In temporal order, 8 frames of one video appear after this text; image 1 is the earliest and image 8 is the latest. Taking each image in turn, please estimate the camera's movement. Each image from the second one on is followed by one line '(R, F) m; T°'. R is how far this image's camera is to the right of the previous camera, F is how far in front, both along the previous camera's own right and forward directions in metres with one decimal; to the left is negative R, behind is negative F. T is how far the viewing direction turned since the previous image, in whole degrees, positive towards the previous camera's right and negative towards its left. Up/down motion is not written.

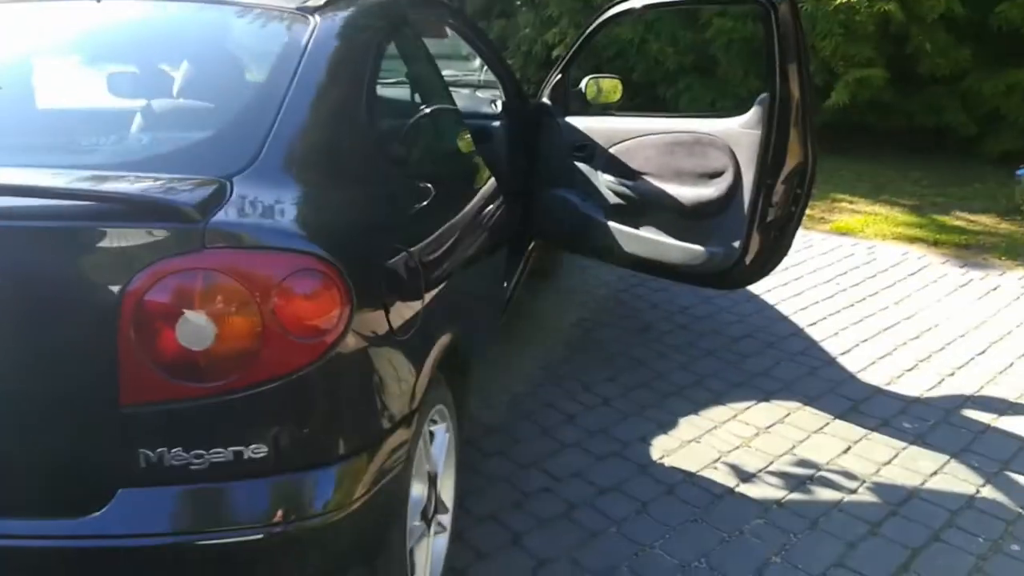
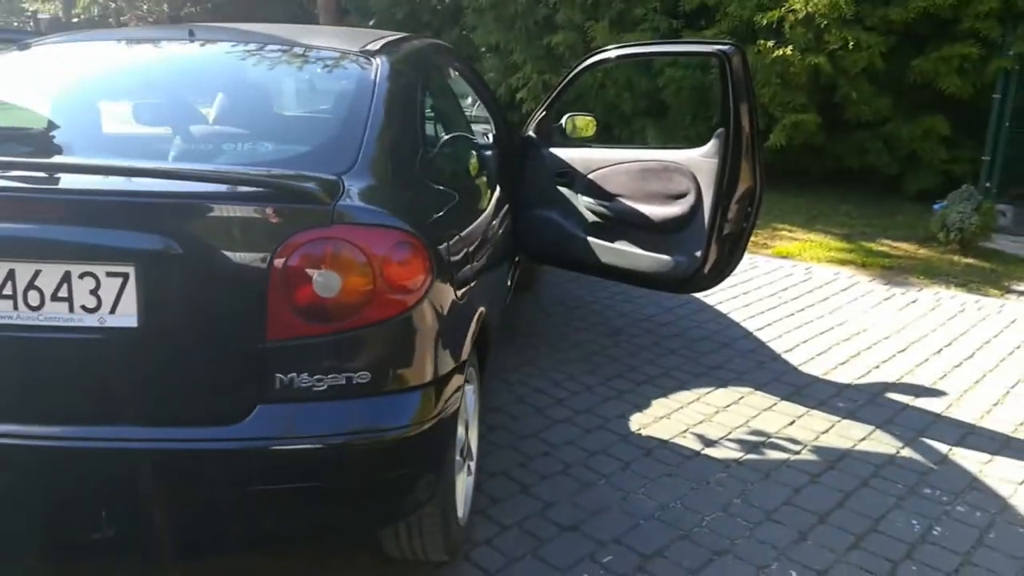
(-0.2, -0.5) m; +4°
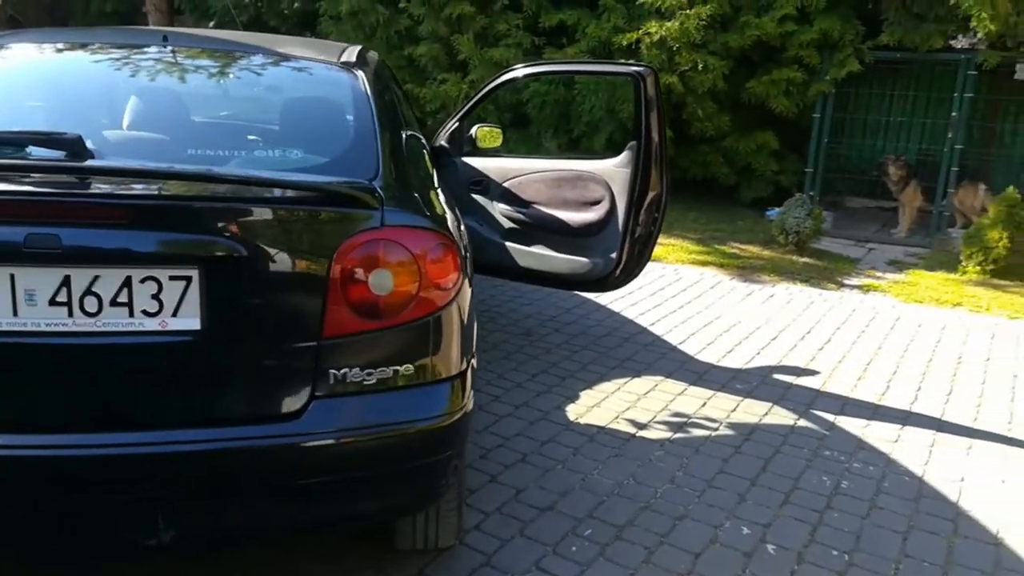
(-0.6, -0.1) m; +13°
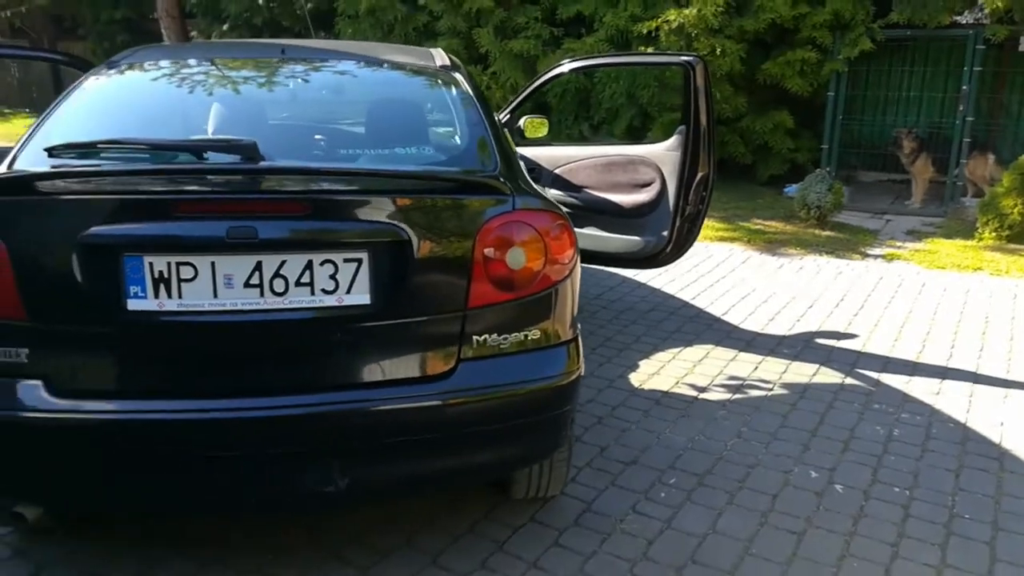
(-0.4, -0.3) m; 0°
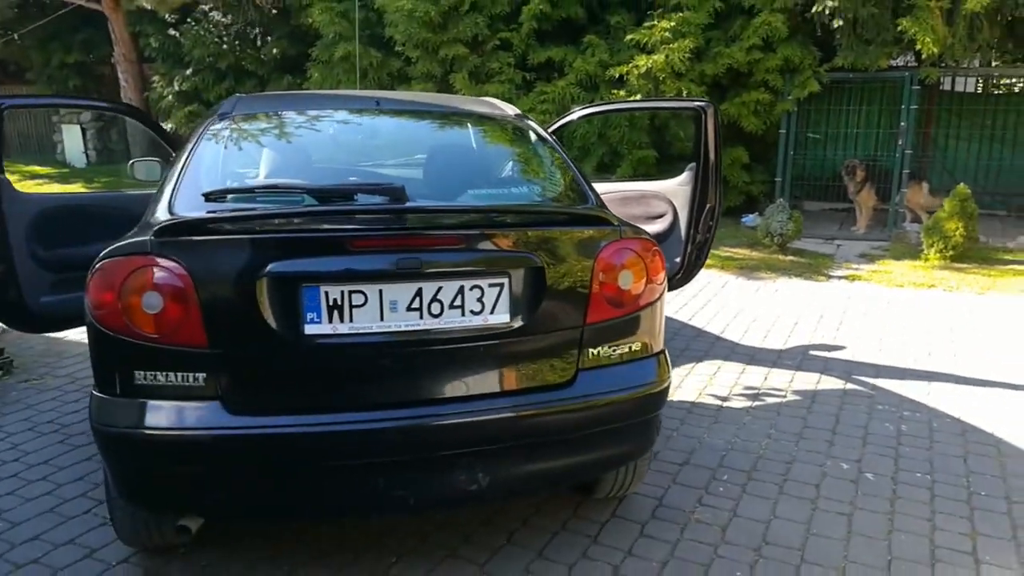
(-0.6, -0.3) m; +5°
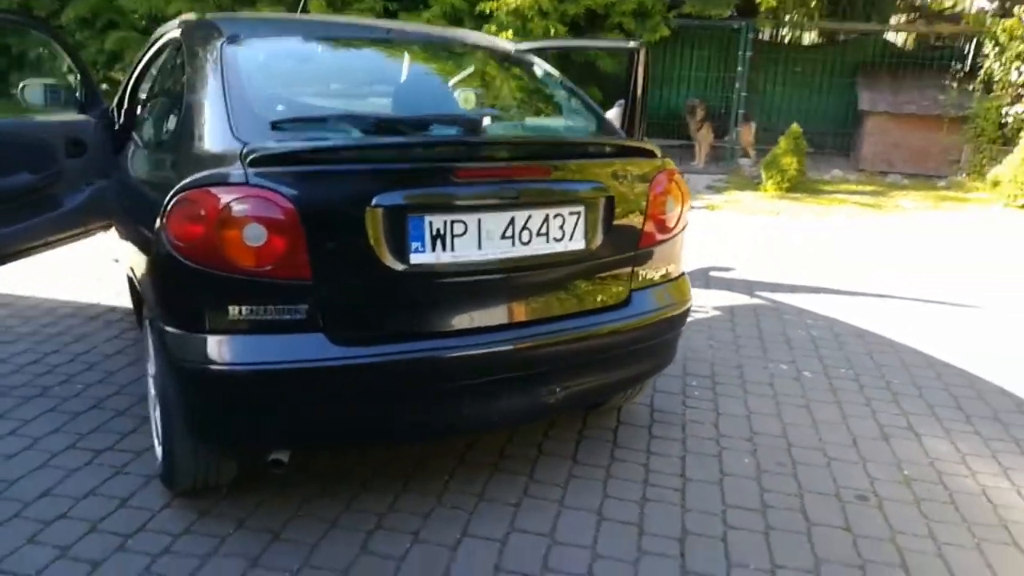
(-0.9, 0.0) m; +15°
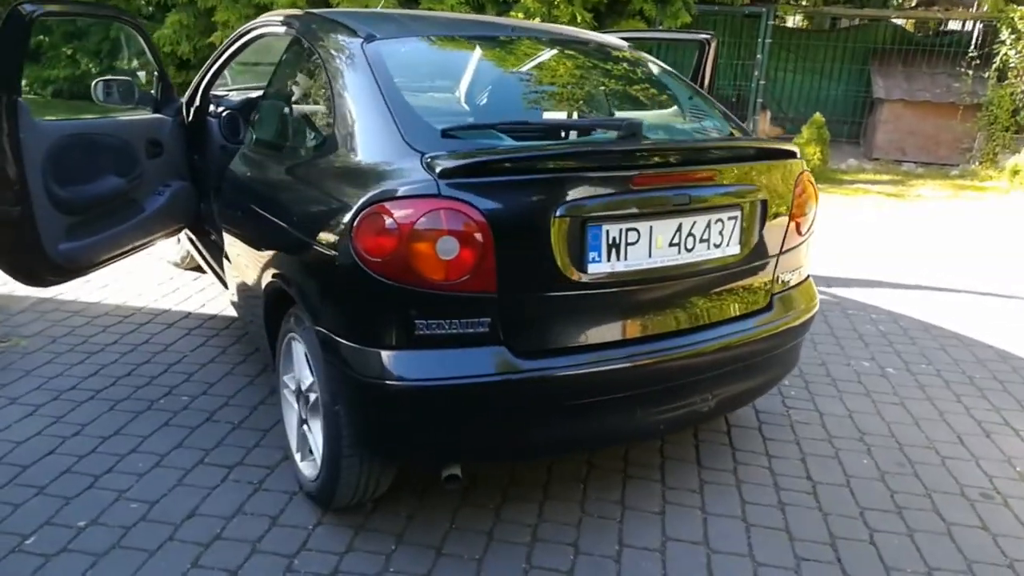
(-0.6, 0.0) m; +2°
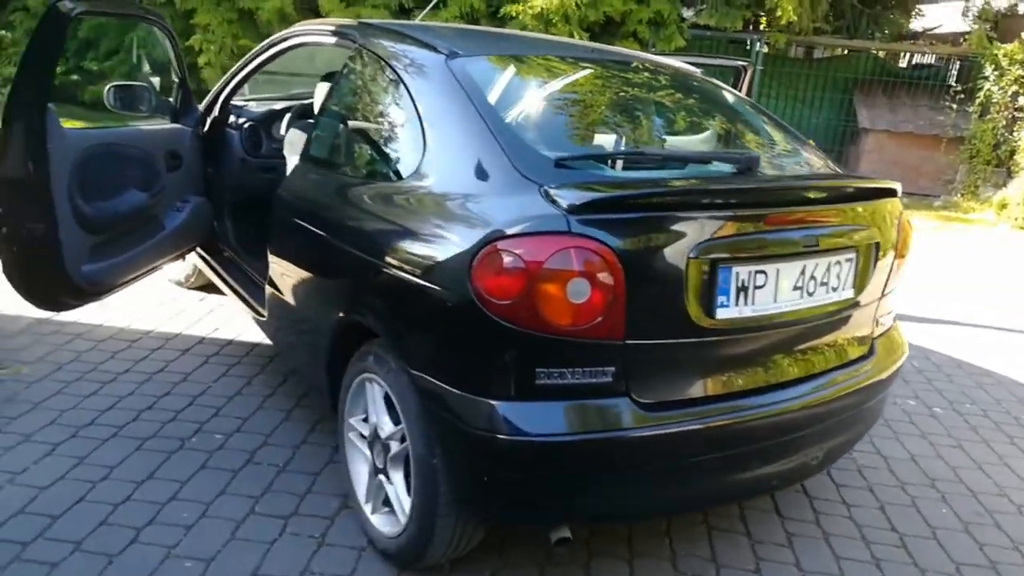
(-0.5, +0.2) m; +4°
